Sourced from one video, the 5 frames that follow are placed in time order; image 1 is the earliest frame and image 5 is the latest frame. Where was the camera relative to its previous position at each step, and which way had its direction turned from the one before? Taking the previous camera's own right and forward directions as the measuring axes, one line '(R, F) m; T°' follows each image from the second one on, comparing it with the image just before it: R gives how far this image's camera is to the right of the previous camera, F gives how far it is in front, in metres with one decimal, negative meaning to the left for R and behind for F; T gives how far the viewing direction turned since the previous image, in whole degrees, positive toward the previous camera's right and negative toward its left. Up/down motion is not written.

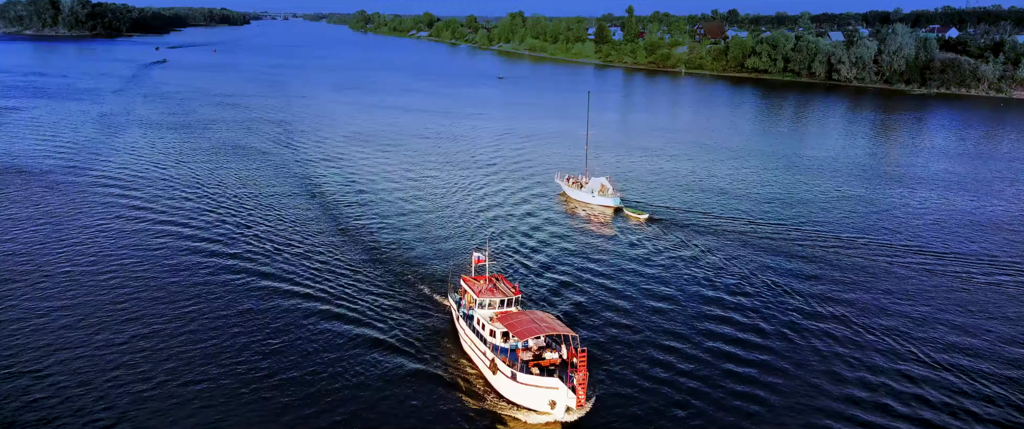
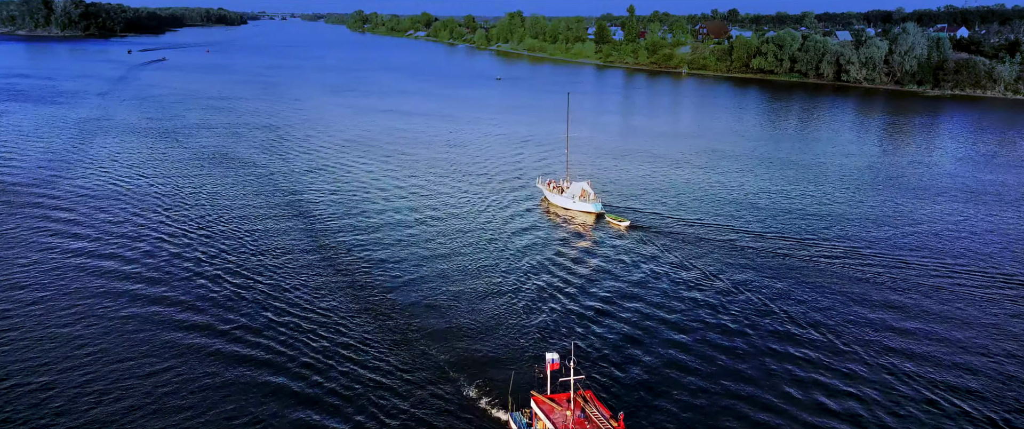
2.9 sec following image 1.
(-0.3, +3.3) m; 0°
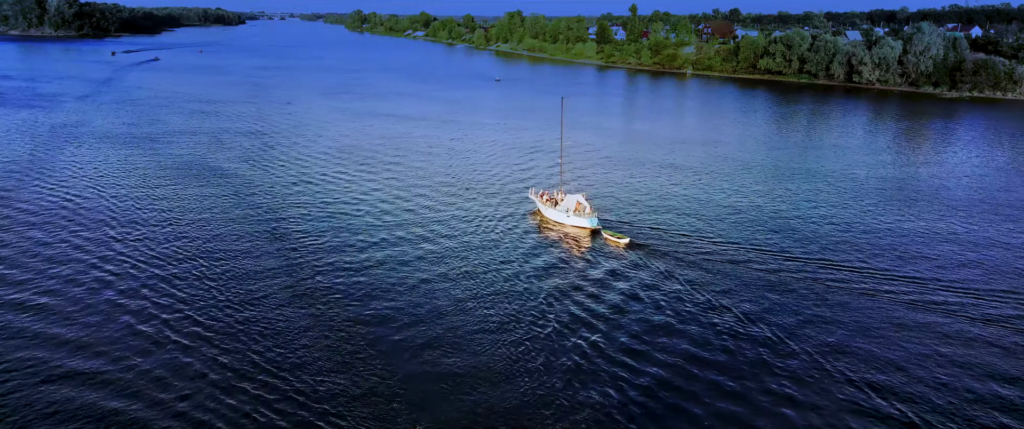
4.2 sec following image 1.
(-0.2, +3.8) m; 0°
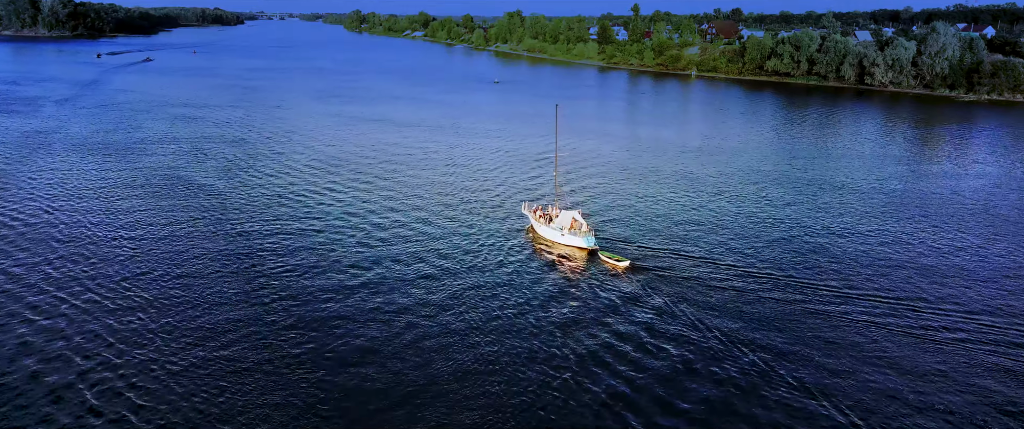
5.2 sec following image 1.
(-0.2, +3.6) m; 0°
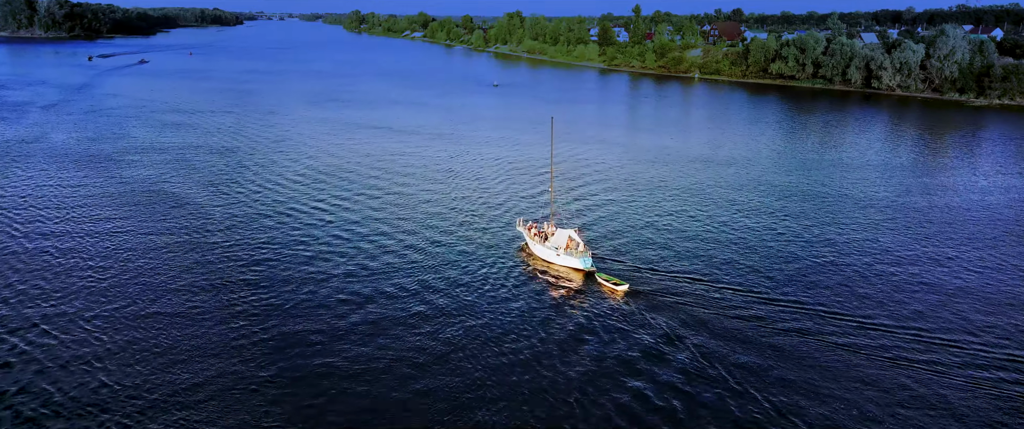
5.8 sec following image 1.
(-0.1, +2.1) m; 0°
